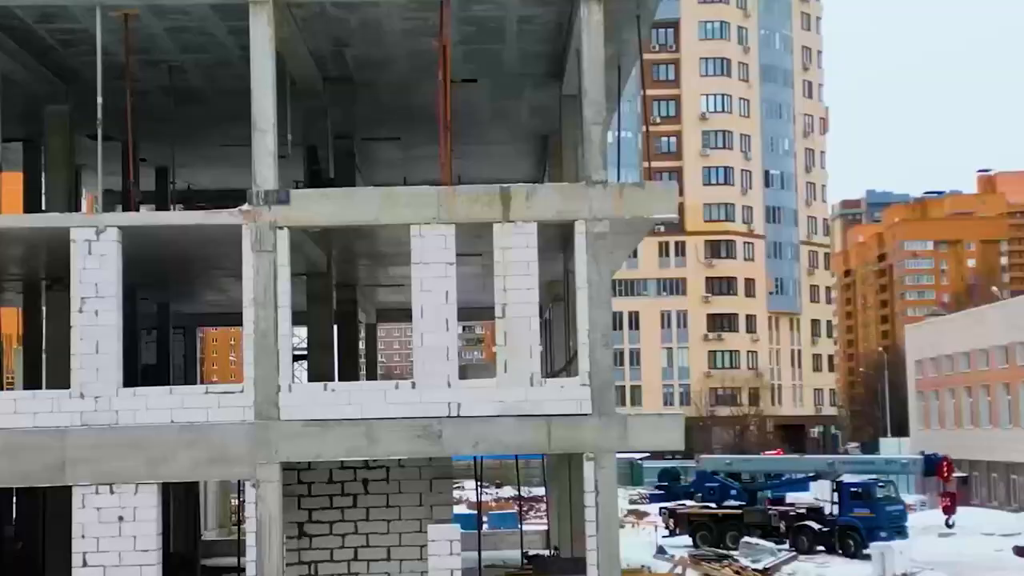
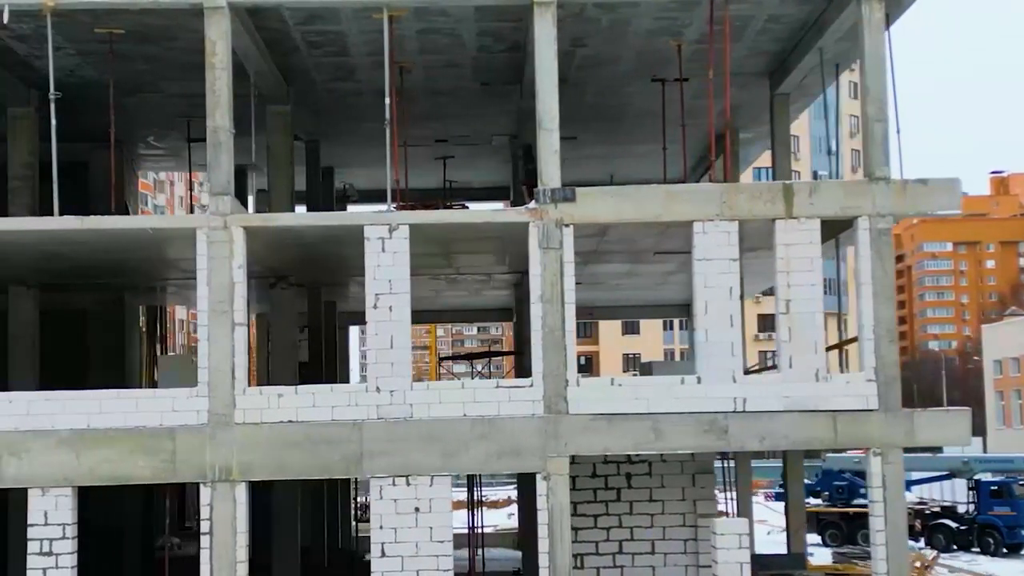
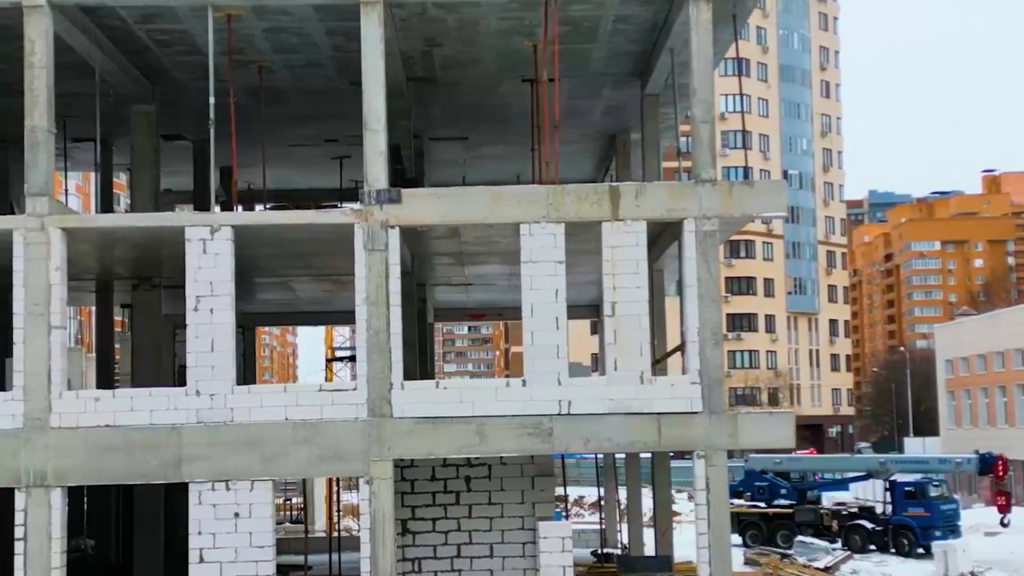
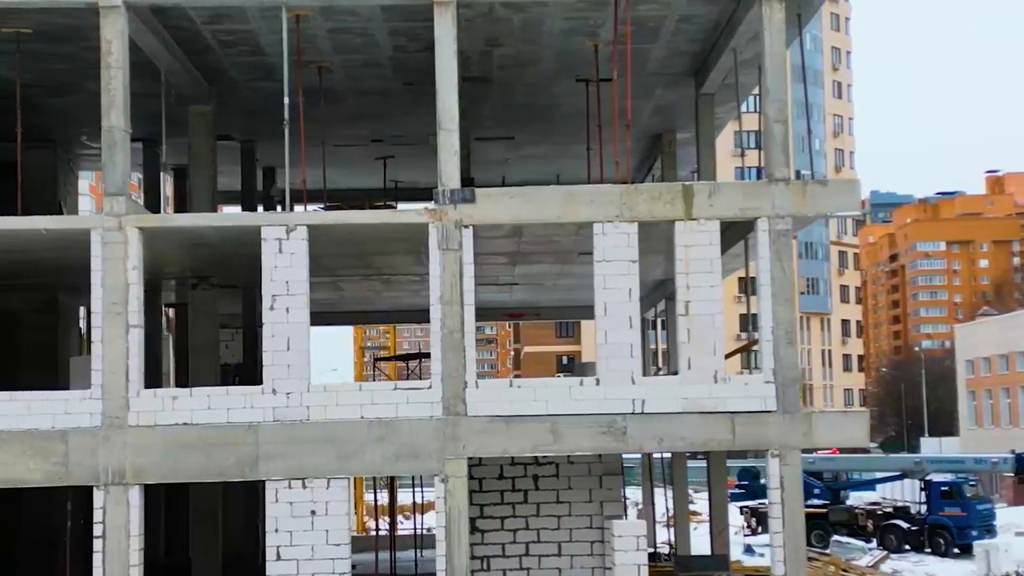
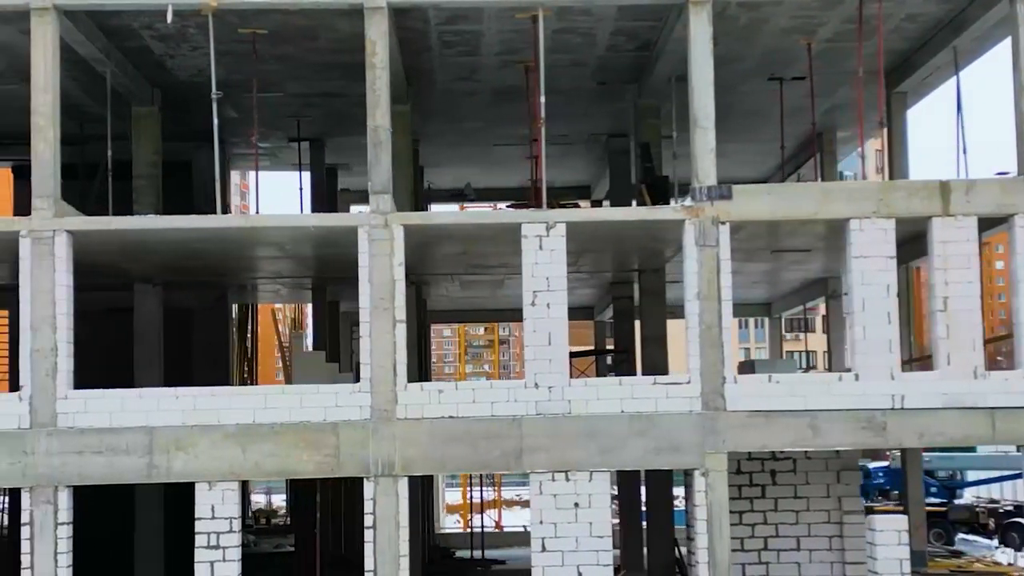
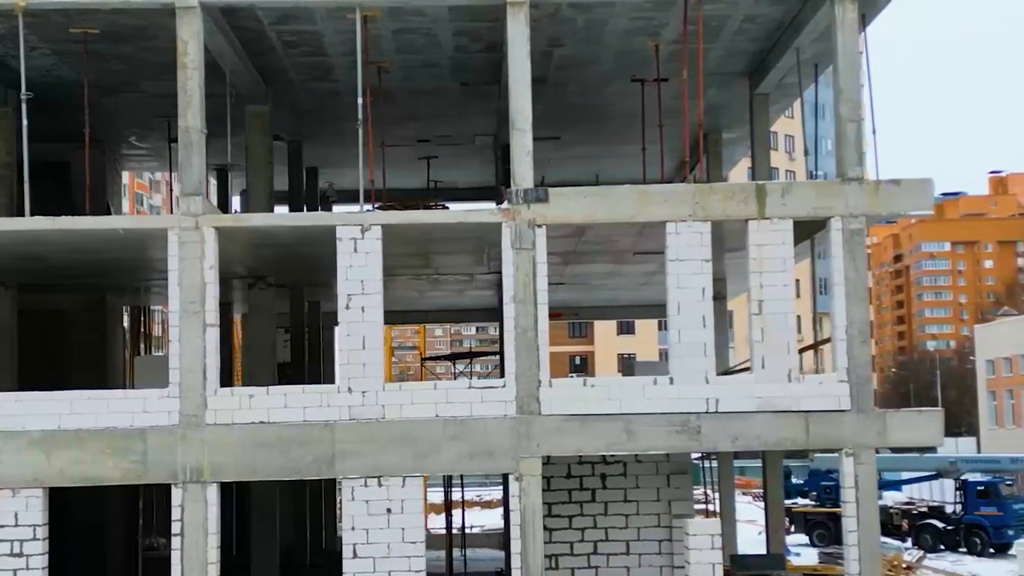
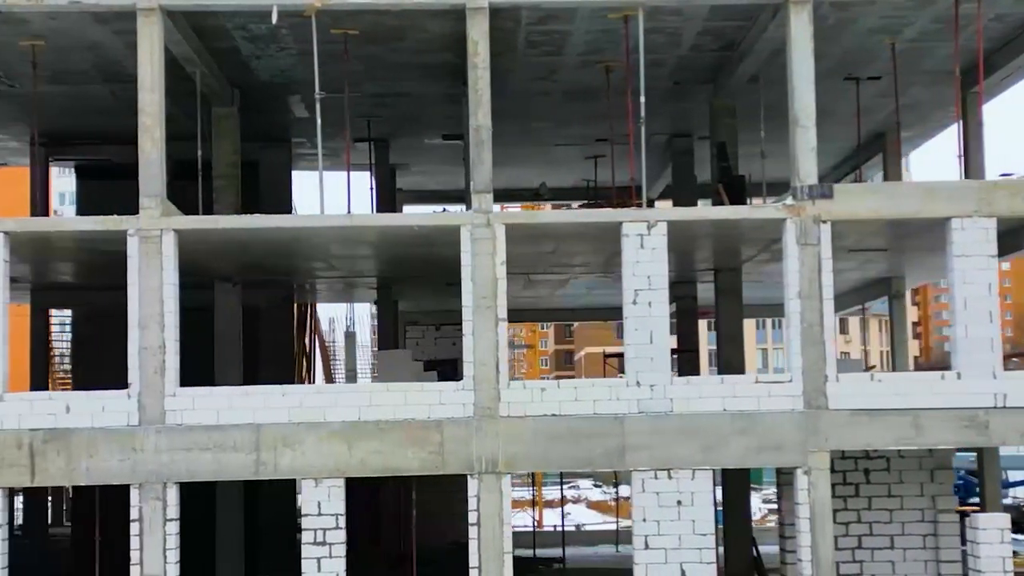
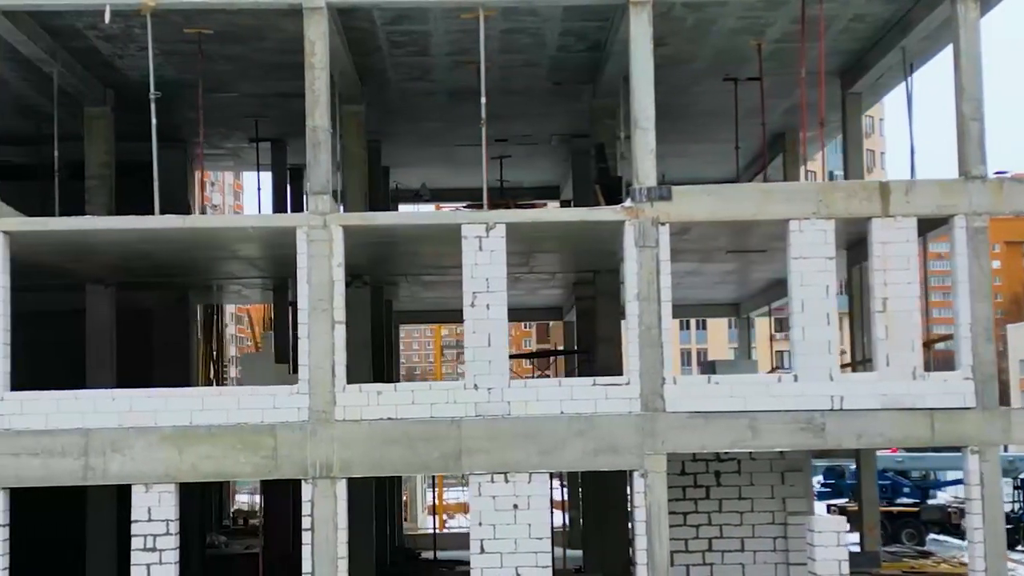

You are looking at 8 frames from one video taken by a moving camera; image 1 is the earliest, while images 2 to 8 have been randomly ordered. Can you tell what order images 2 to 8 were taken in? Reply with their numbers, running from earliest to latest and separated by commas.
3, 4, 6, 2, 8, 5, 7
